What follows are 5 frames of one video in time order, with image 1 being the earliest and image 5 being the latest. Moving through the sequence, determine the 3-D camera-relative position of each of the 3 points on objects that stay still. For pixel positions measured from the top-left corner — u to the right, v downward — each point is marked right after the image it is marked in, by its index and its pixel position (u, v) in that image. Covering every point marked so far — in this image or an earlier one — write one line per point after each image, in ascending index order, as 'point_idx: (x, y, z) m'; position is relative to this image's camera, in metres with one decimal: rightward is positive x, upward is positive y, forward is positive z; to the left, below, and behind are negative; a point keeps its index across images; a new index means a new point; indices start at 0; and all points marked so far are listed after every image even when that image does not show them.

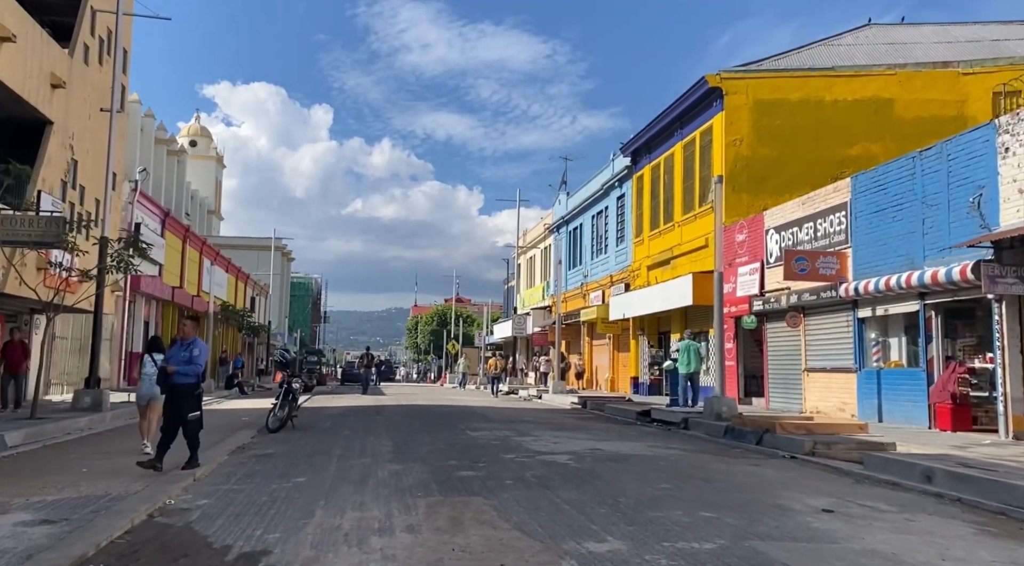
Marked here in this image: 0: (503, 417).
0: (-0.2, -3.0, +19.7) m
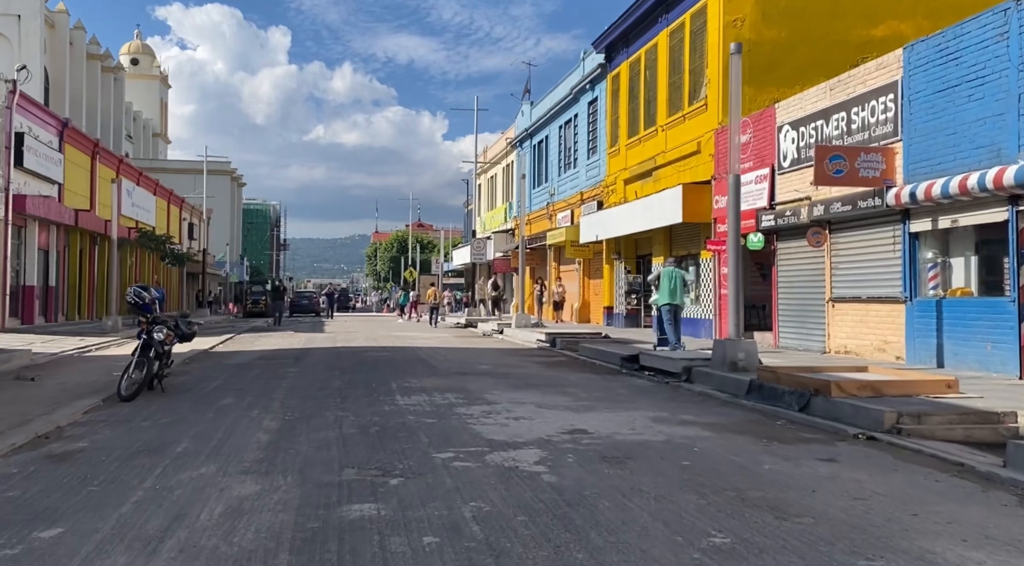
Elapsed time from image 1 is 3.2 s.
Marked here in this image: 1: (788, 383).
0: (-1.1, -1.5, +15.5) m
1: (+3.3, -1.2, +10.6) m
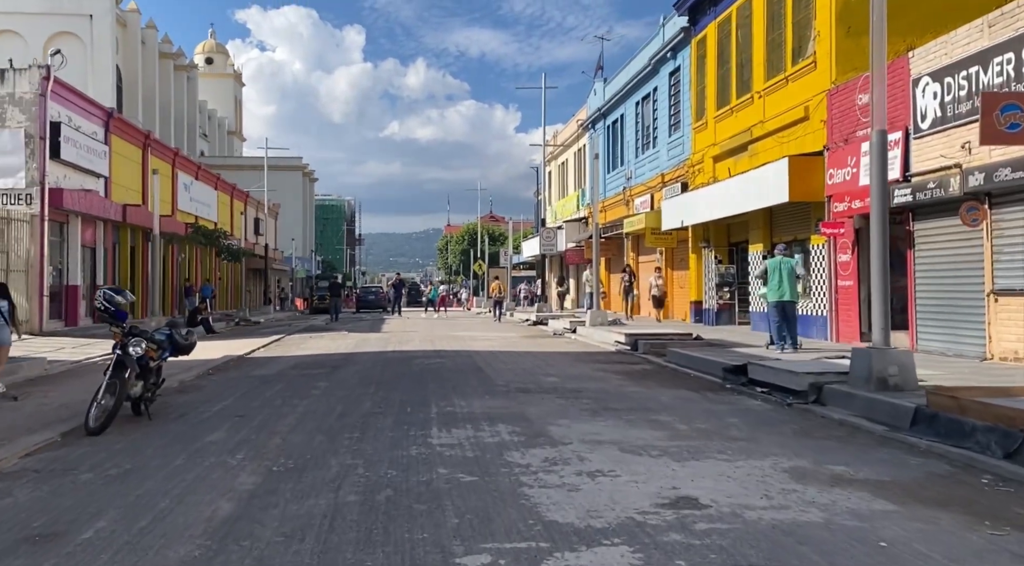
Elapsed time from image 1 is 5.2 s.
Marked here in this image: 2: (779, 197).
0: (0.0, -1.4, +12.7) m
1: (+4.0, -1.1, +7.5) m
2: (+5.4, +1.7, +17.6) m
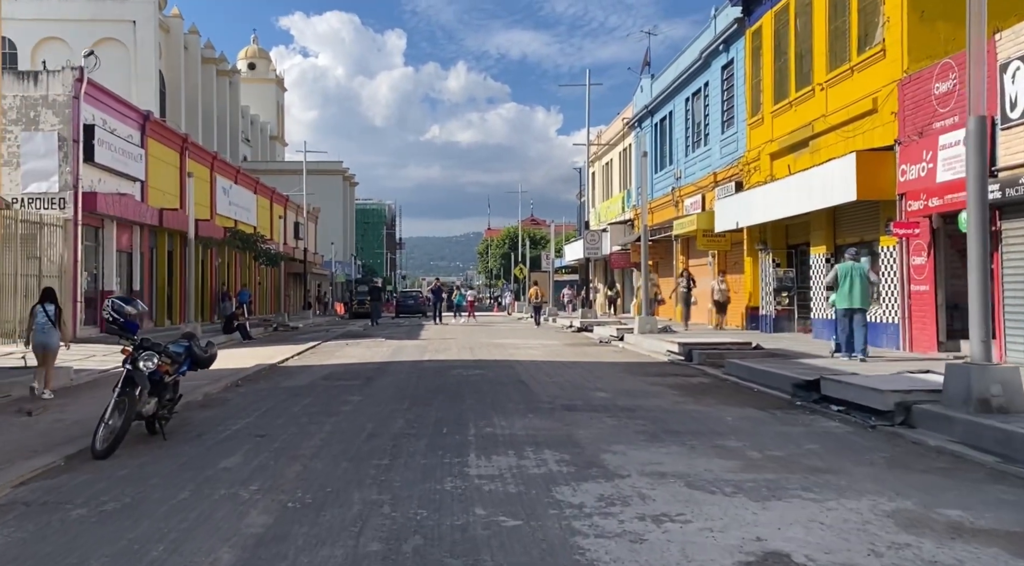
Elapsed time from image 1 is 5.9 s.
0: (+0.6, -1.5, +11.7) m
1: (+4.3, -1.2, +6.3) m
2: (+6.2, +1.6, +16.4) m
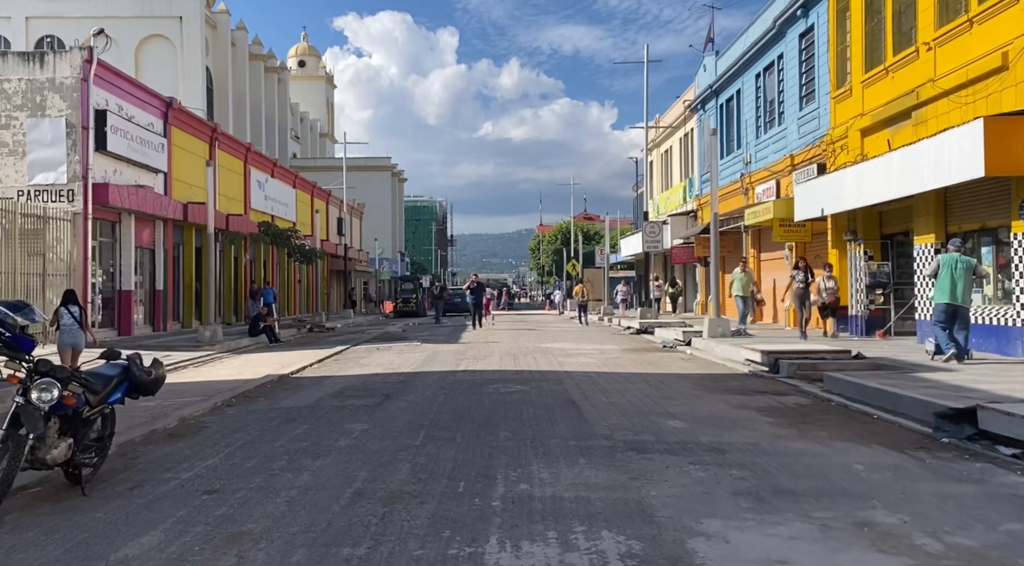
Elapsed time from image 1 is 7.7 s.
0: (+1.1, -1.4, +9.0) m
1: (+4.5, -1.2, +3.4) m
2: (+6.9, +1.7, +13.3) m
